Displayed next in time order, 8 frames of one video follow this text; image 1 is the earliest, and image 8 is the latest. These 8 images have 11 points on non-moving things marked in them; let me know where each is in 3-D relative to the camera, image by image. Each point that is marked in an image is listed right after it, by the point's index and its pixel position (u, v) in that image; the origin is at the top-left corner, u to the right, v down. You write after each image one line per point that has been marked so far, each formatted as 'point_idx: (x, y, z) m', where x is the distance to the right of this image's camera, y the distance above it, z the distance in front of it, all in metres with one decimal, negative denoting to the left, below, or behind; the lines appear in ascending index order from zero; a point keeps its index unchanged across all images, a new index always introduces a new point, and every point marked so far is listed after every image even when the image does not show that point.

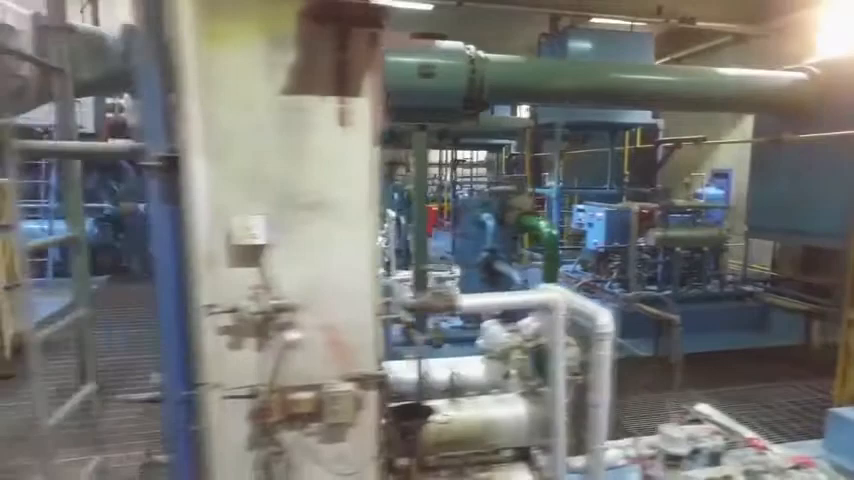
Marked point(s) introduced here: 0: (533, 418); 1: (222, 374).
0: (+0.4, -0.7, +2.0) m
1: (-0.6, -0.4, +1.4) m
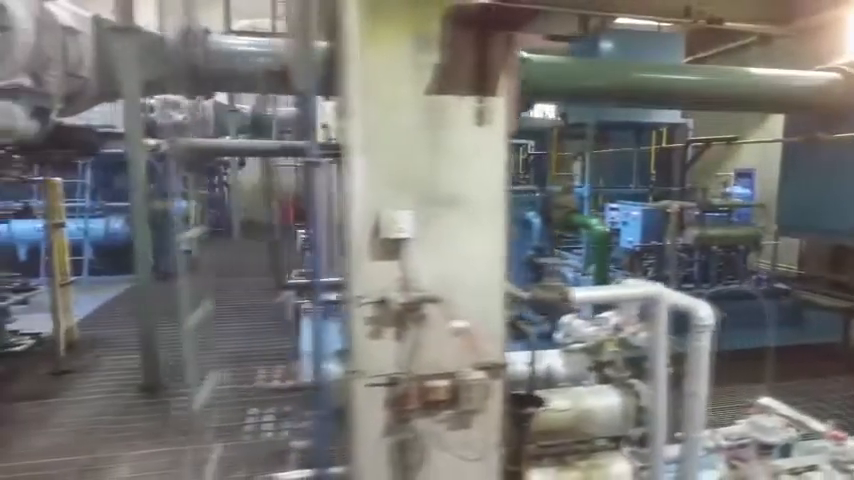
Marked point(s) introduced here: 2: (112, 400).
0: (+0.8, -0.7, +2.1) m
1: (-0.2, -0.4, +1.5) m
2: (-2.1, -1.1, +3.5) m
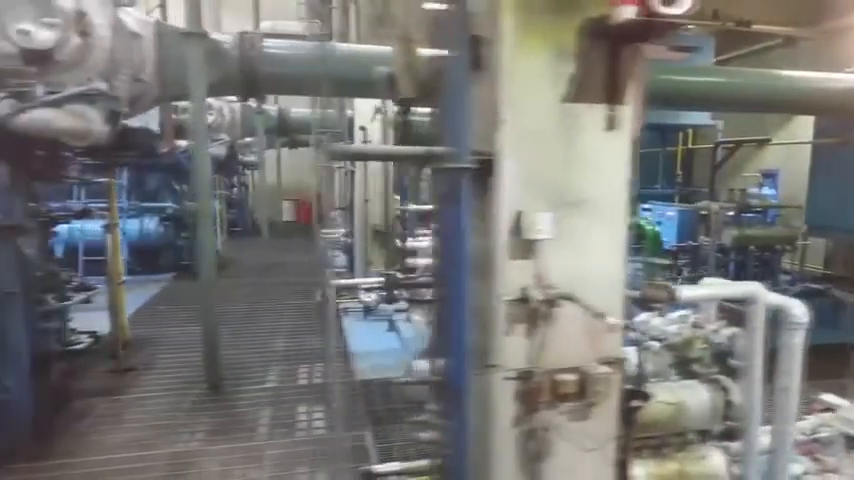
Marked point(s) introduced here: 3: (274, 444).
0: (+1.2, -0.7, +2.1) m
1: (+0.2, -0.4, +1.6) m
2: (-1.7, -1.1, +3.6) m
3: (-0.8, -1.2, +3.0) m
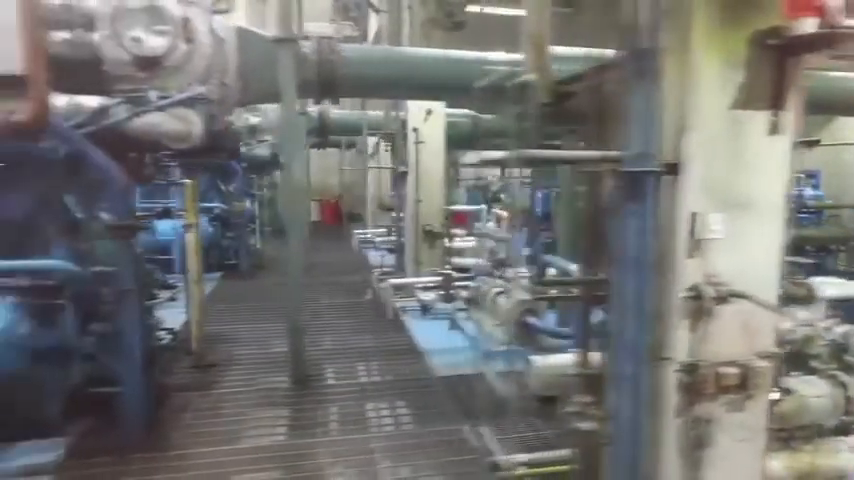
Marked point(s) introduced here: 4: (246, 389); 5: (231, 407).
0: (+1.7, -0.7, +2.2) m
1: (+0.8, -0.4, +1.7) m
2: (-1.1, -1.1, +3.7) m
3: (-0.3, -1.2, +3.1) m
4: (-1.3, -1.0, +3.7) m
5: (-1.4, -1.1, +3.4) m
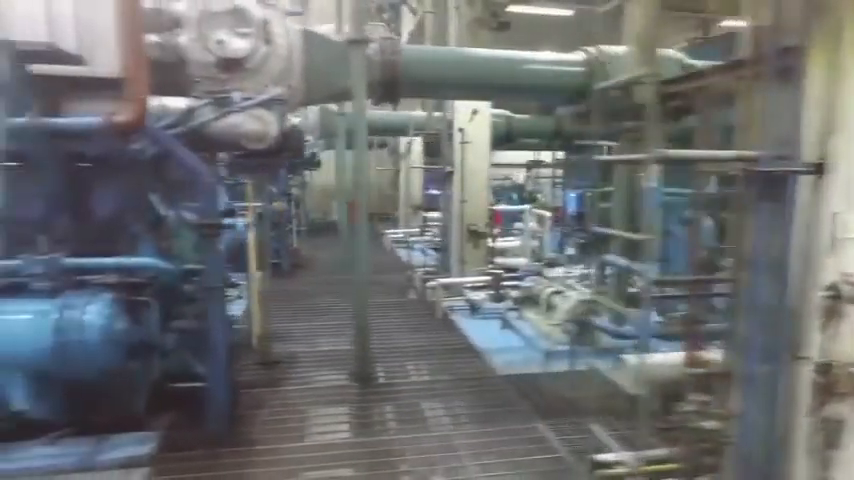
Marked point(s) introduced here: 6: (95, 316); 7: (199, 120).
0: (+2.2, -0.7, +2.2) m
1: (+1.2, -0.4, +1.7) m
2: (-0.6, -1.0, +3.7) m
3: (+0.2, -1.1, +3.1) m
4: (-0.8, -1.0, +3.7) m
5: (-0.9, -1.1, +3.5) m
6: (-1.6, -0.4, +2.6) m
7: (-1.3, +0.7, +3.0) m
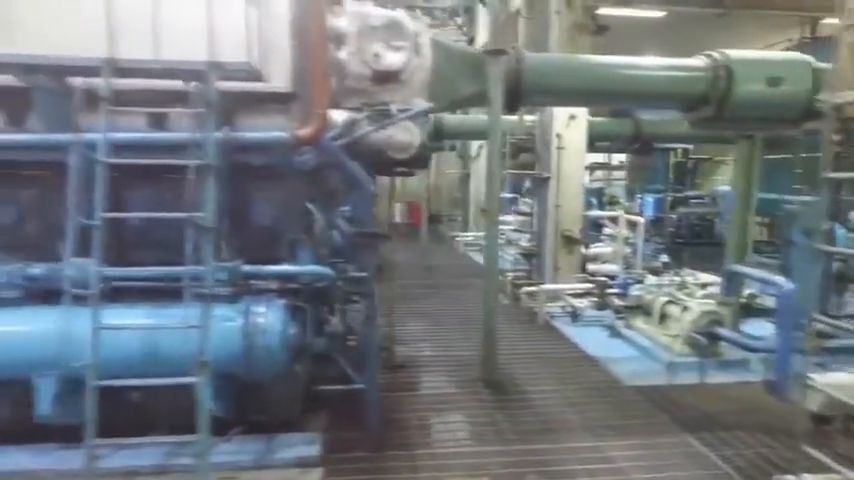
0: (+3.0, -0.7, +2.0) m
1: (+2.0, -0.4, +1.6) m
2: (+0.3, -1.1, +3.8) m
3: (+1.1, -1.2, +3.1) m
4: (+0.1, -1.1, +3.8) m
5: (0.0, -1.1, +3.5) m
6: (-0.8, -0.4, +2.8) m
7: (-0.4, +0.6, +3.1) m
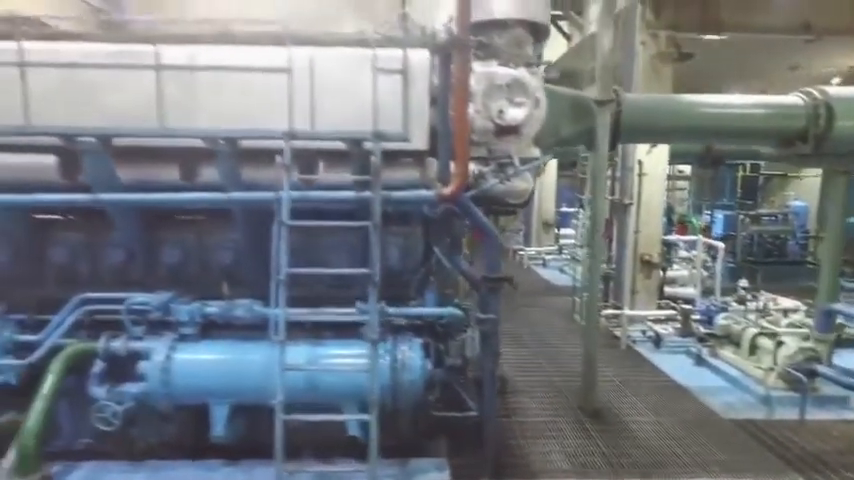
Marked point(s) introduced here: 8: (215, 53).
0: (+3.6, -1.1, +2.0) m
1: (+2.6, -0.7, +1.7) m
2: (+1.1, -1.4, +4.0) m
3: (+1.8, -1.5, +3.3) m
4: (+0.9, -1.4, +4.0) m
5: (+0.8, -1.4, +3.8) m
6: (-0.1, -0.7, +3.1) m
7: (+0.4, +0.4, +3.4) m
8: (-1.2, +1.1, +3.0) m
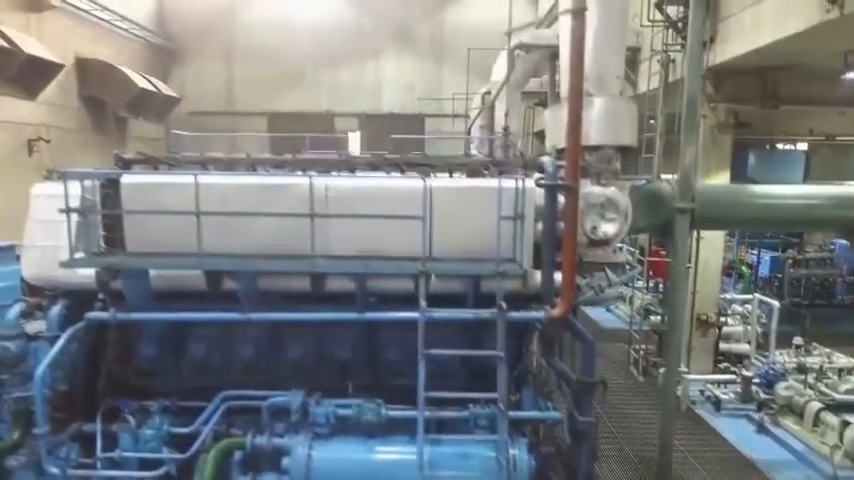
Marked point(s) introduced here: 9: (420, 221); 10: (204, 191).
0: (+4.3, -1.8, +2.2) m
1: (+3.2, -1.5, +1.9) m
2: (+1.8, -2.1, +4.3) m
3: (+2.5, -2.3, +3.5) m
4: (+1.7, -2.1, +4.3) m
5: (+1.5, -2.2, +4.1) m
6: (+0.6, -1.4, +3.4) m
7: (+1.1, -0.4, +3.7) m
8: (-0.5, +0.3, +3.4) m
9: (0.0, +0.1, +3.4) m
10: (-1.4, +0.3, +3.4) m
